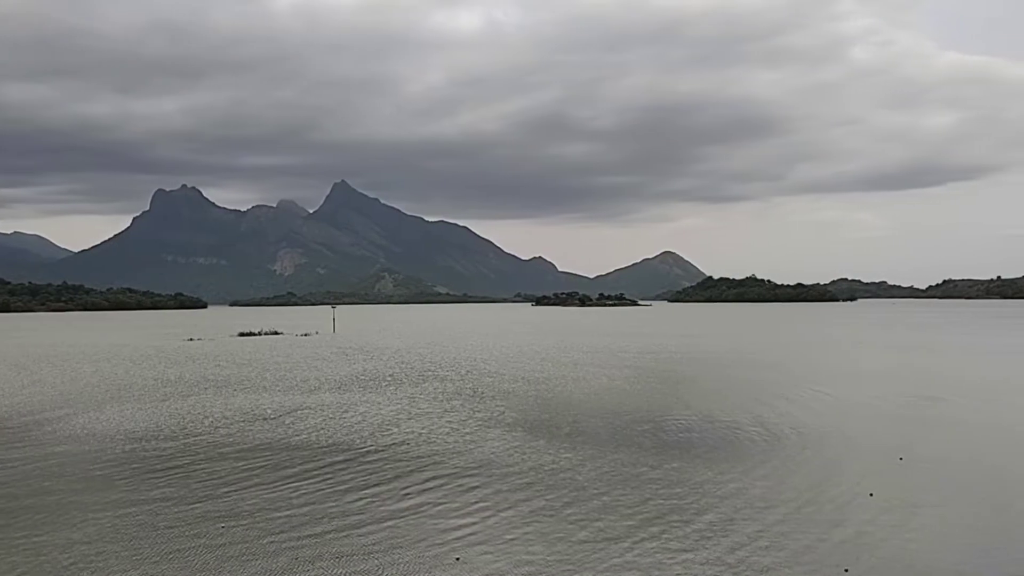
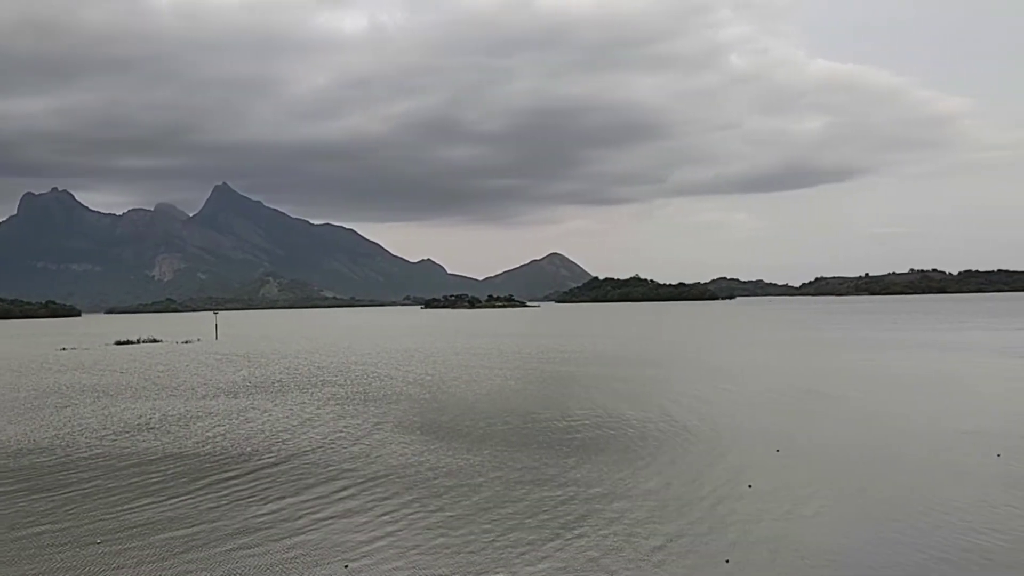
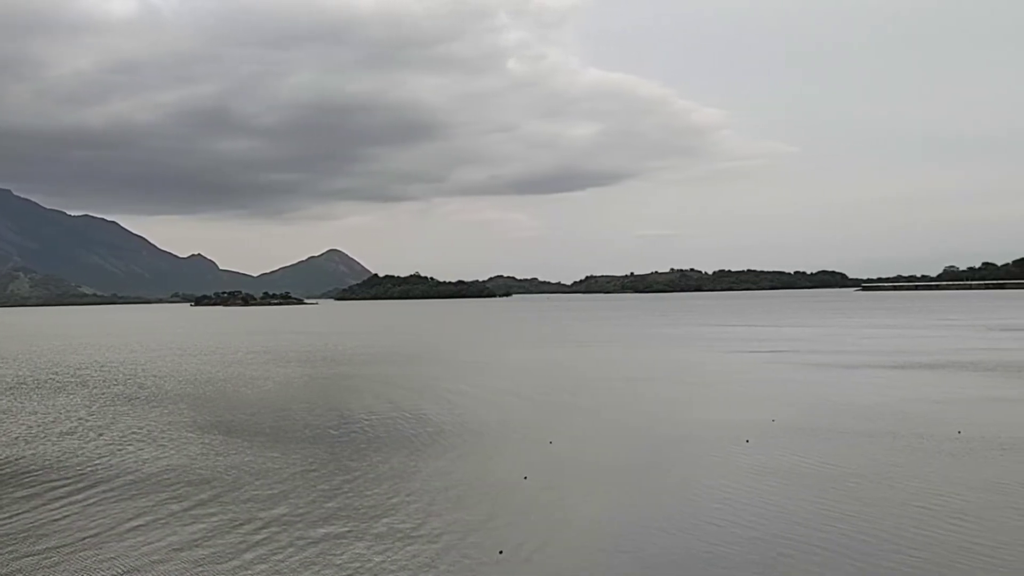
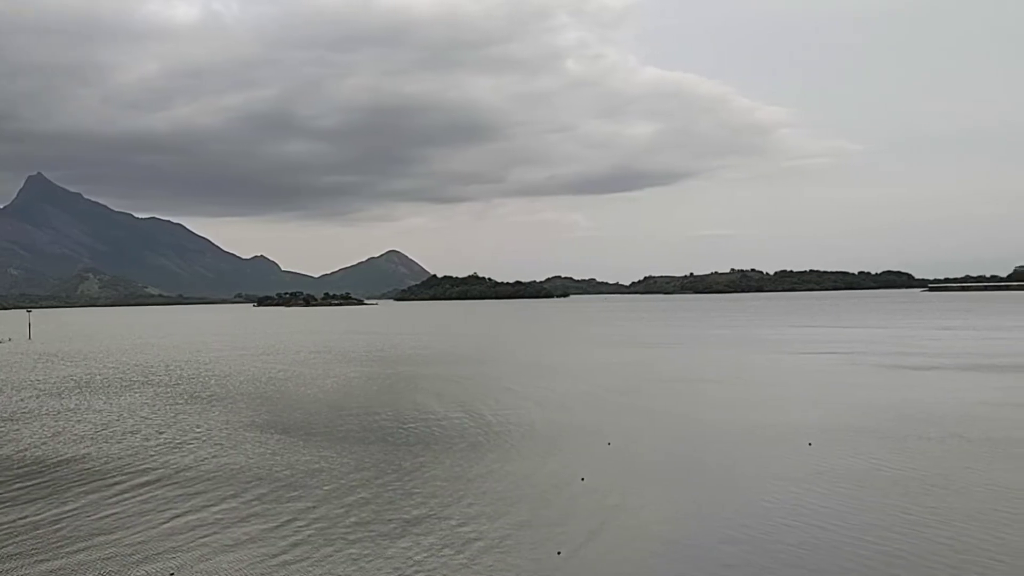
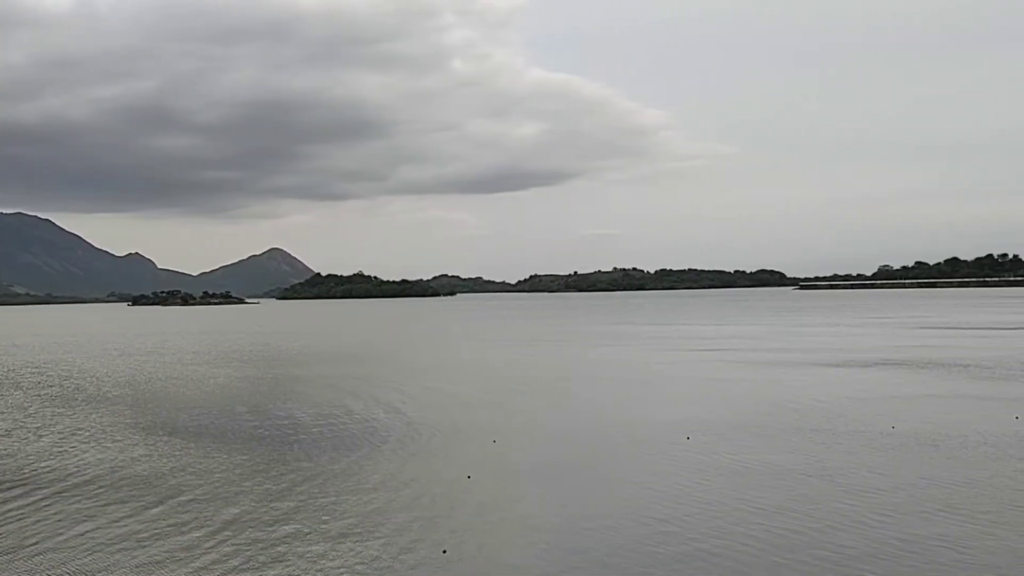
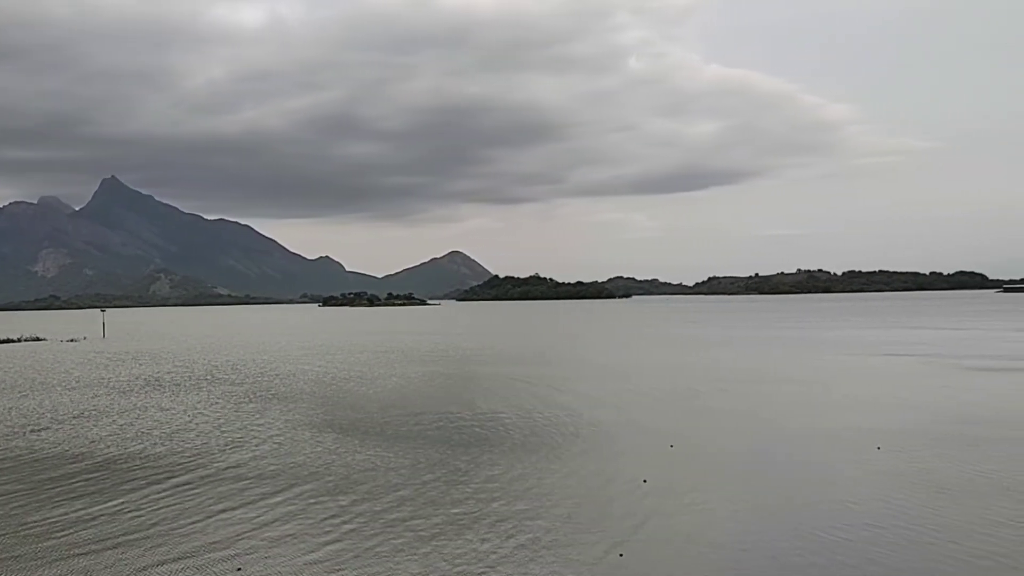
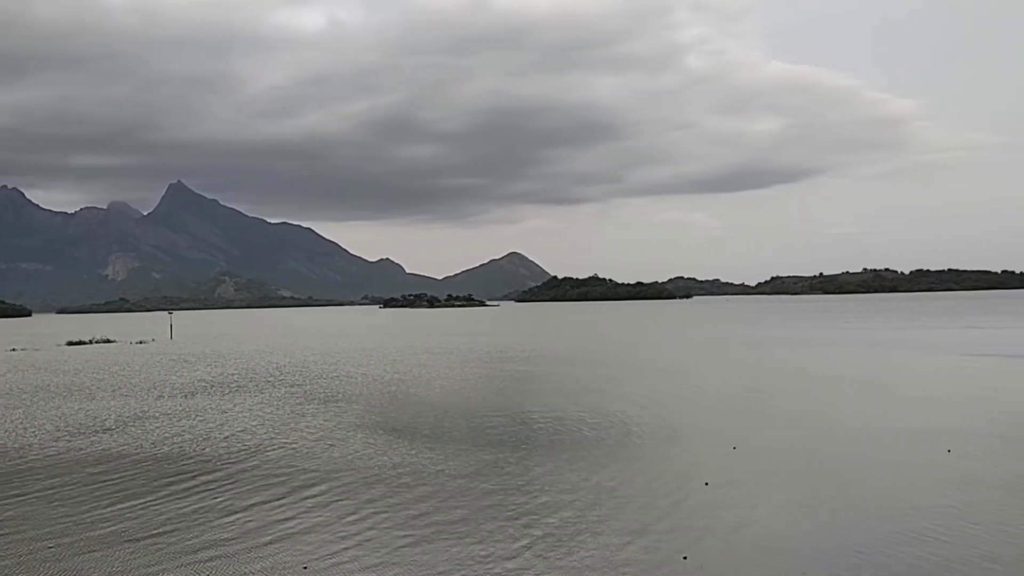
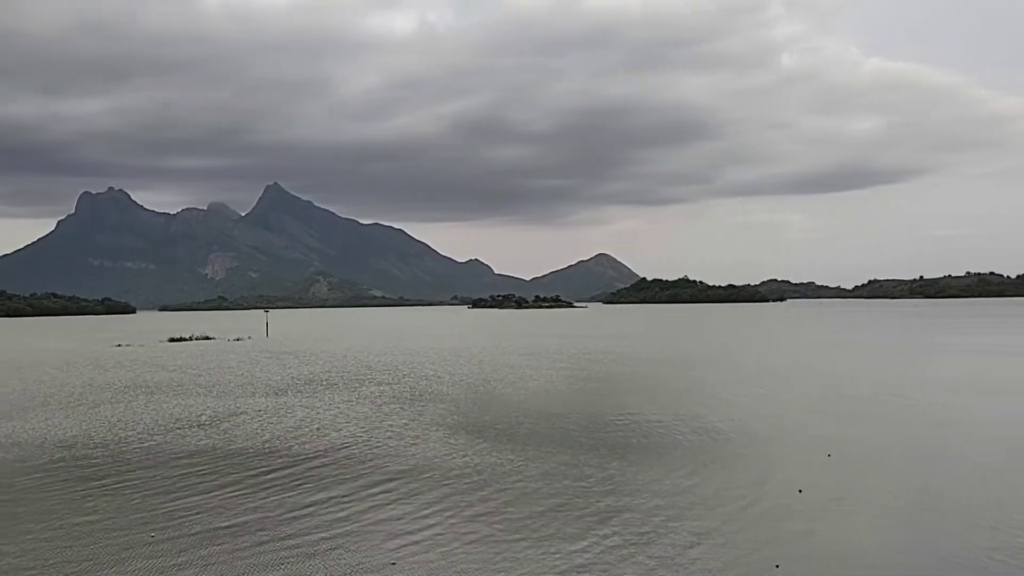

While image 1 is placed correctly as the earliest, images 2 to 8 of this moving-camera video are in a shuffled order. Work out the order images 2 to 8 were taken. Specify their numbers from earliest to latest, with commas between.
8, 2, 7, 6, 4, 3, 5
